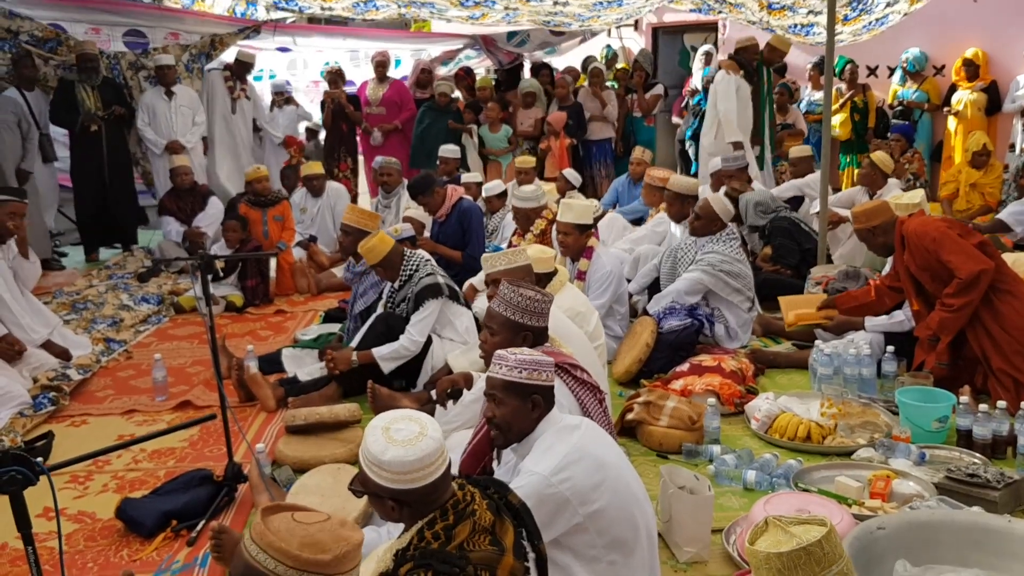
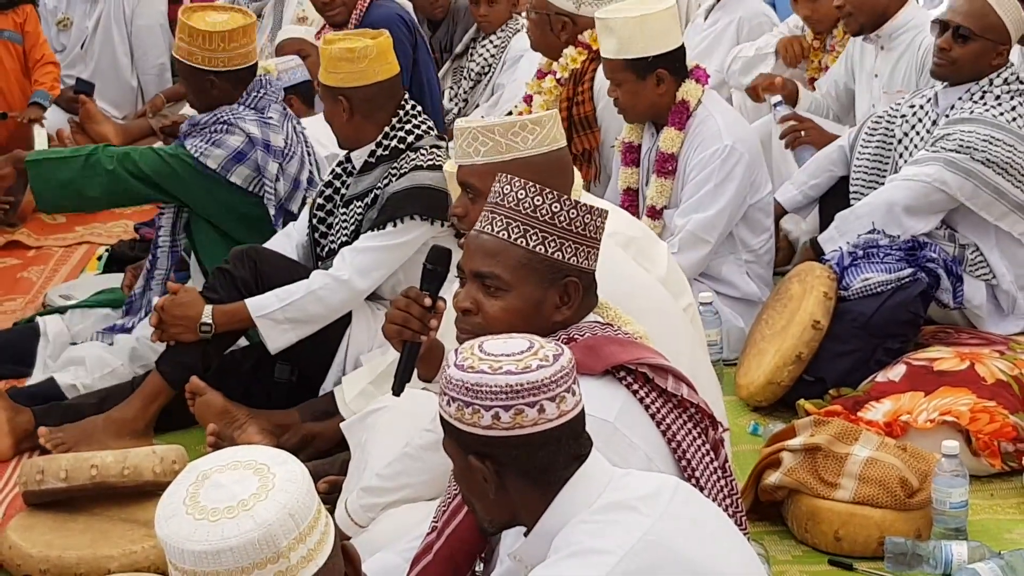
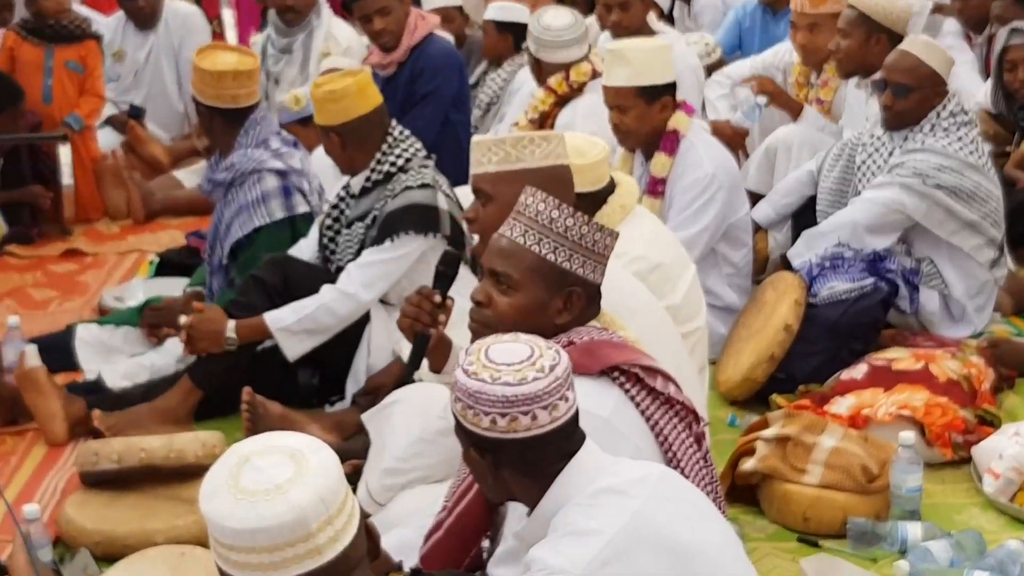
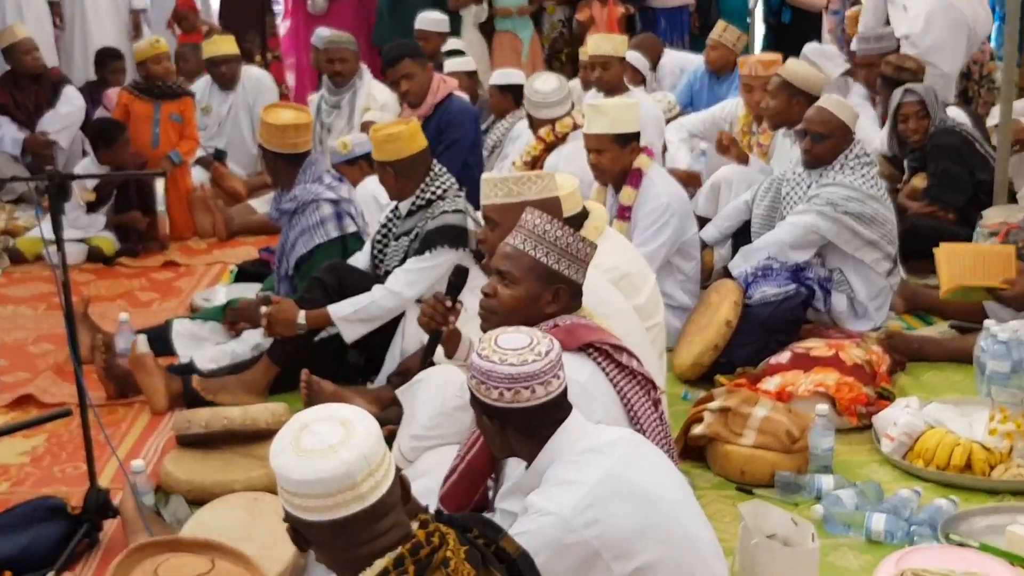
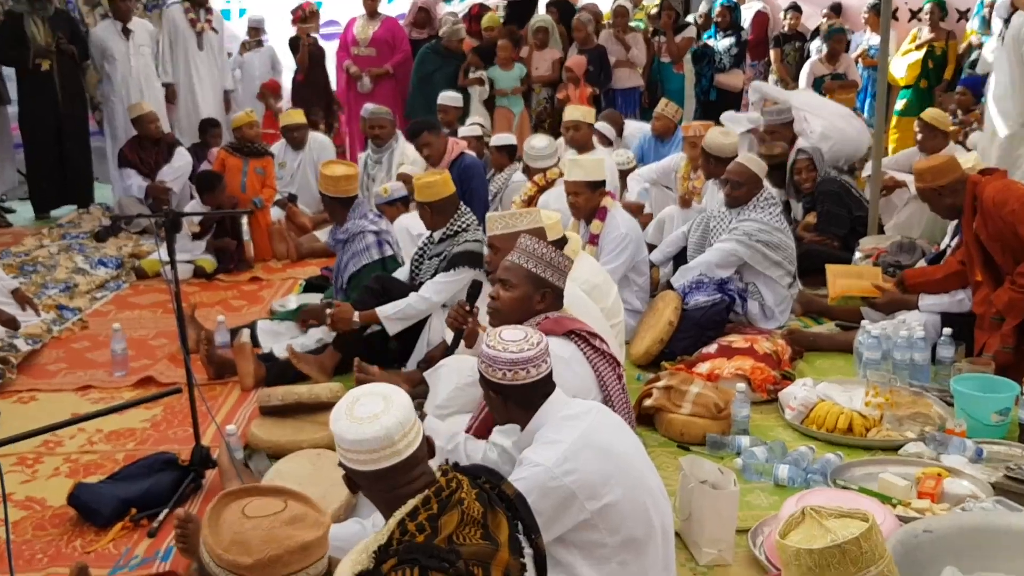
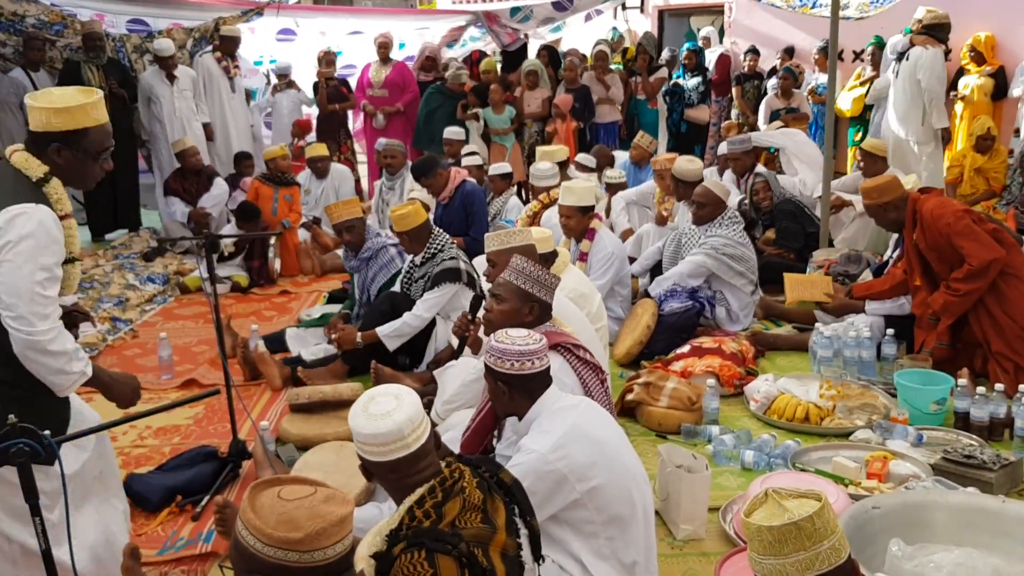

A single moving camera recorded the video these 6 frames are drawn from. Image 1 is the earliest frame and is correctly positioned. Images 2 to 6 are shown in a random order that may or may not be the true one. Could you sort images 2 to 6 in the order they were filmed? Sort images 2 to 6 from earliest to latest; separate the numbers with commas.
6, 5, 4, 3, 2
